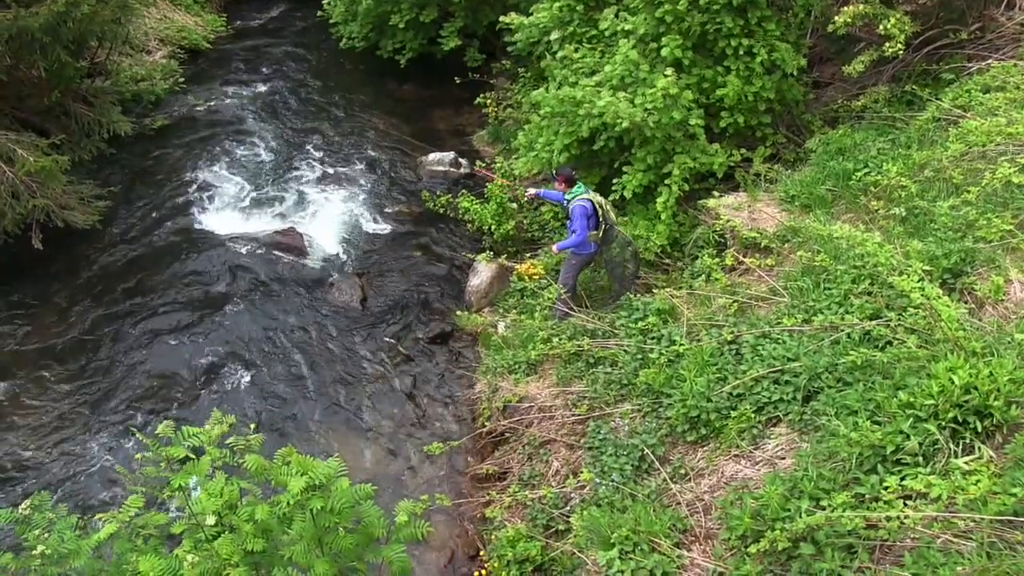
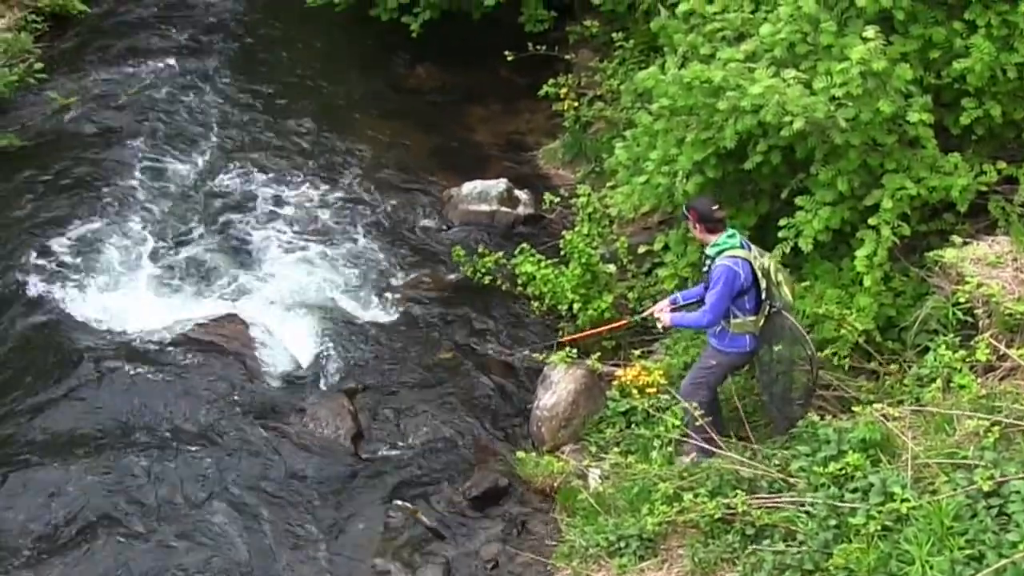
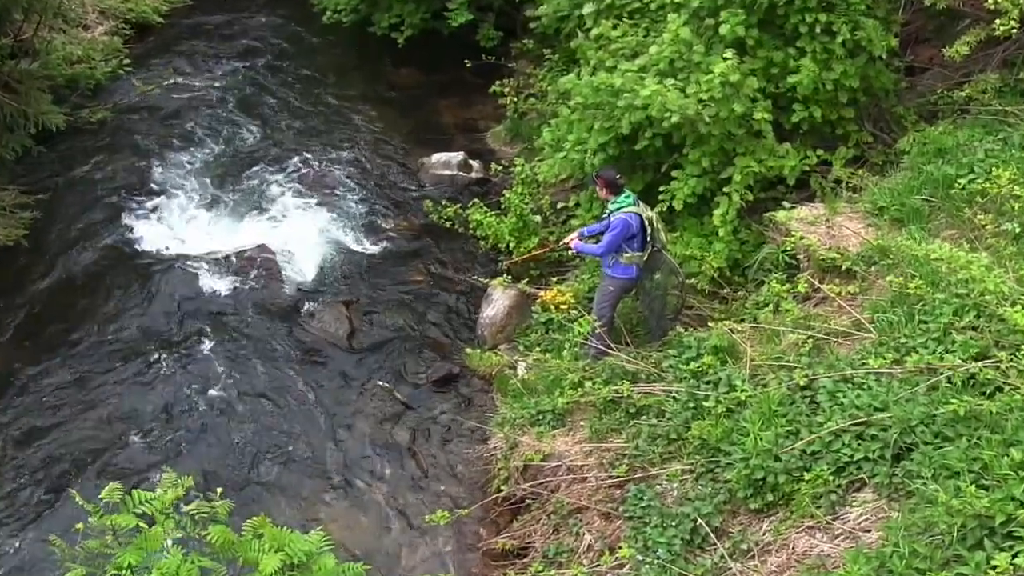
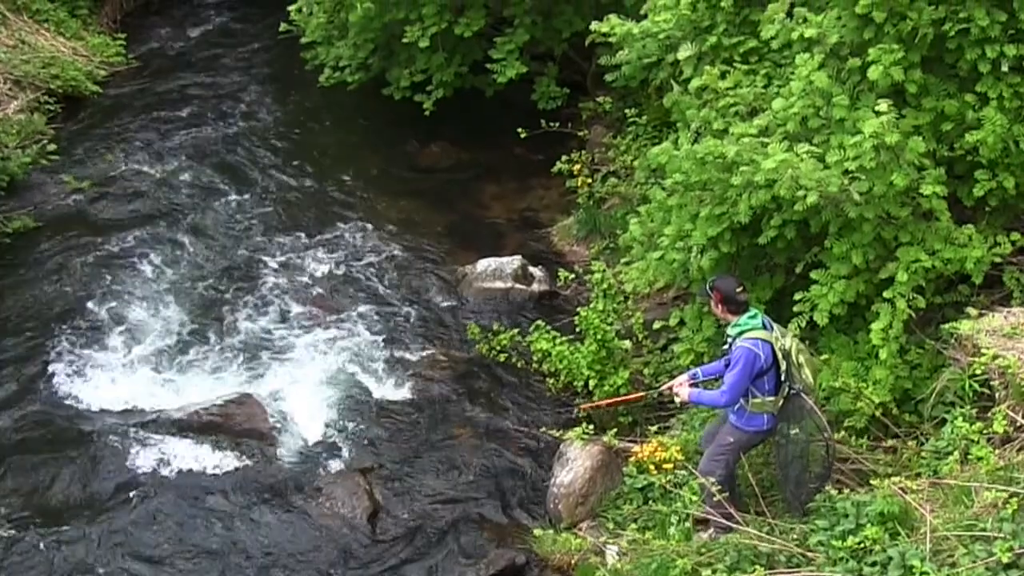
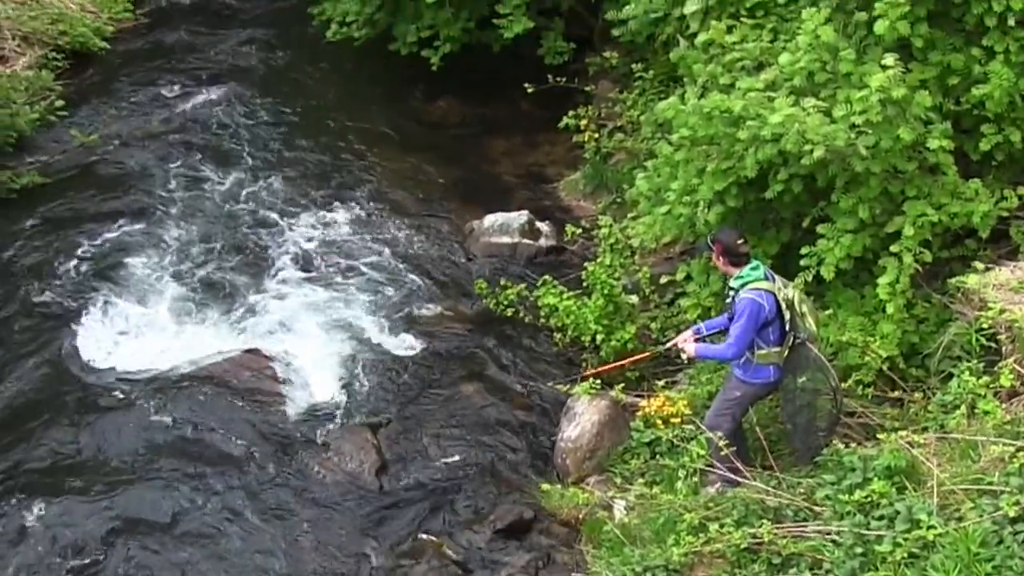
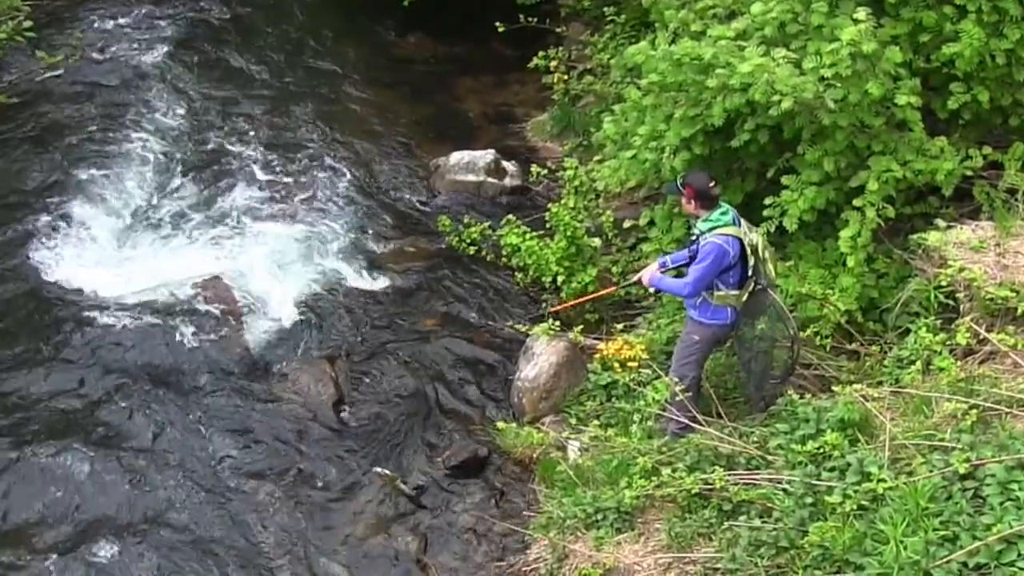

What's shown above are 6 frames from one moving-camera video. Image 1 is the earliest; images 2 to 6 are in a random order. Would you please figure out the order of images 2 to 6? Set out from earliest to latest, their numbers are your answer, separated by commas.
3, 6, 2, 5, 4
